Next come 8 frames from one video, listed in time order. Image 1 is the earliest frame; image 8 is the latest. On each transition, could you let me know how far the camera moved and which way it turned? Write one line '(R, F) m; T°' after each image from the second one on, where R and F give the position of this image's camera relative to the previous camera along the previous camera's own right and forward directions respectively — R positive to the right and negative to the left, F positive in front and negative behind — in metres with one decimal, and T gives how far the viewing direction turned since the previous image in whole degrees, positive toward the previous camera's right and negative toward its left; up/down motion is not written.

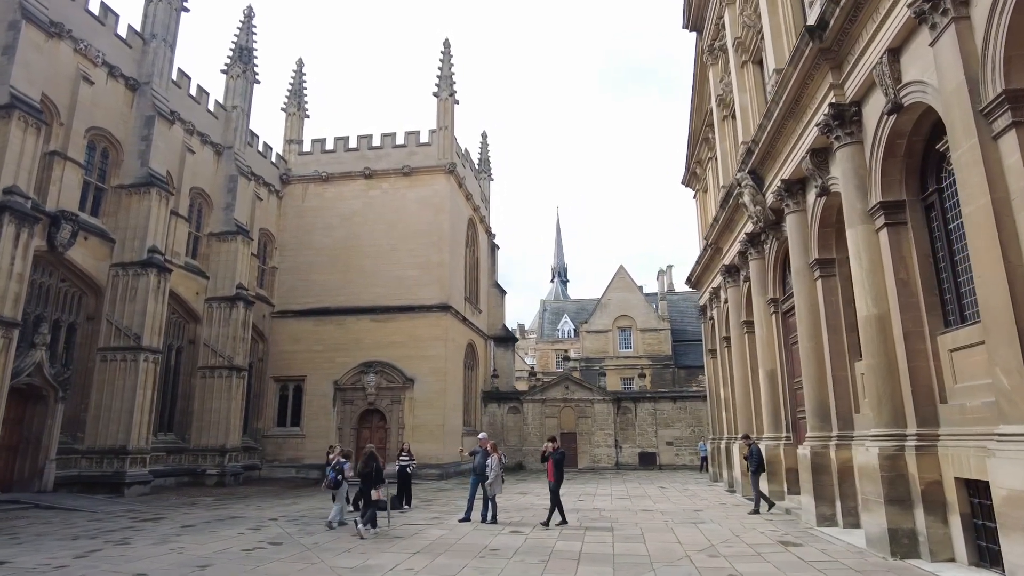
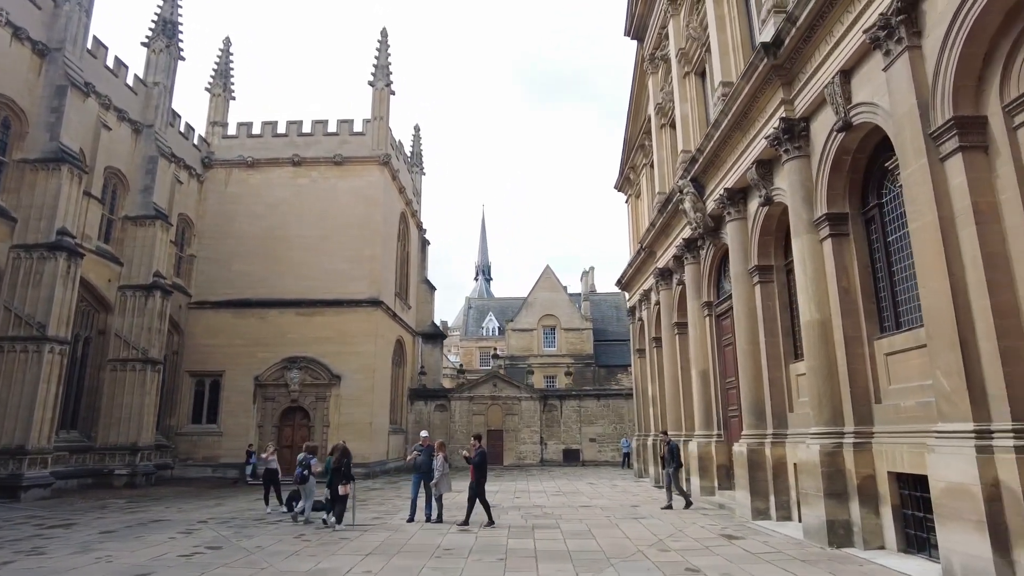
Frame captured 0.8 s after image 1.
(-0.7, +0.1) m; +7°
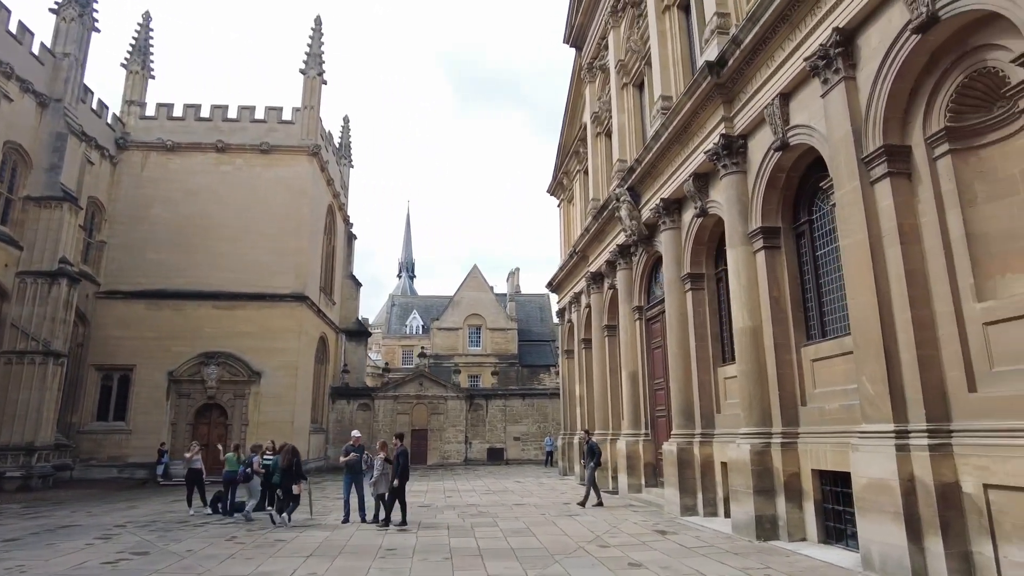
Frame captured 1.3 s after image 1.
(-0.5, -0.1) m; +7°
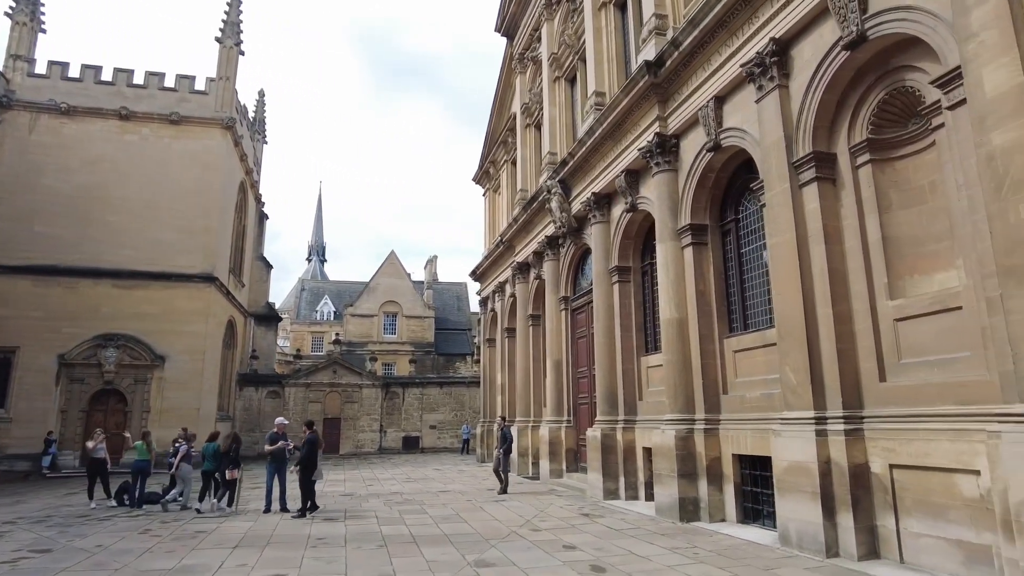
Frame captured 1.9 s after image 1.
(-0.5, 0.0) m; +8°
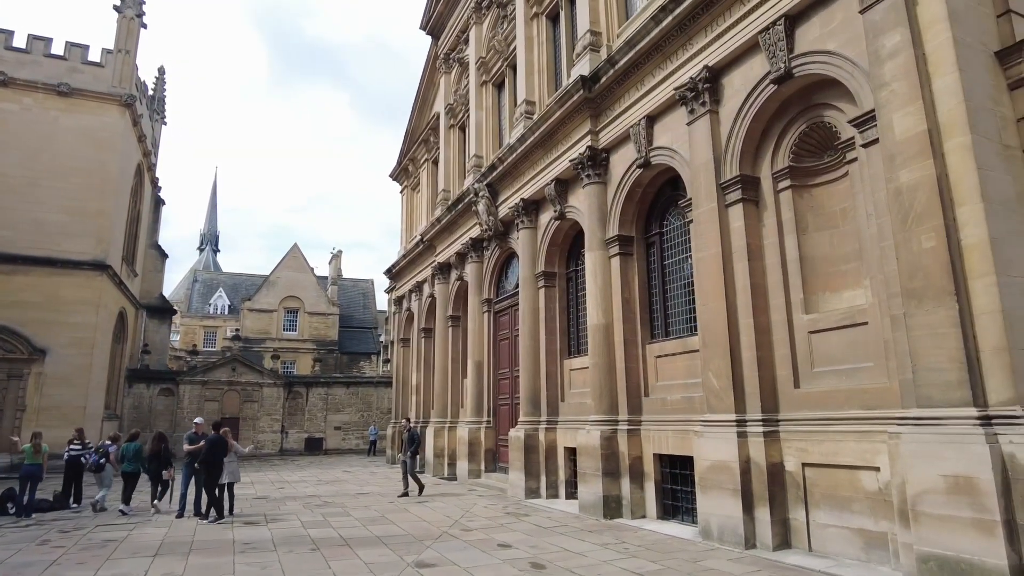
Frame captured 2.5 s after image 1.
(-0.6, -0.1) m; +9°
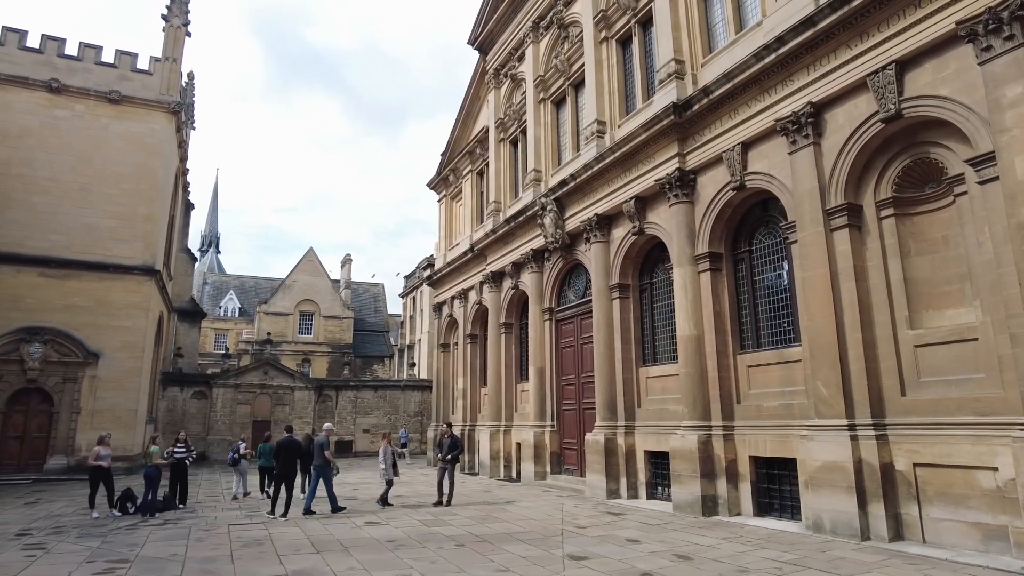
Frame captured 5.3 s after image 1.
(-2.4, -0.8) m; +2°
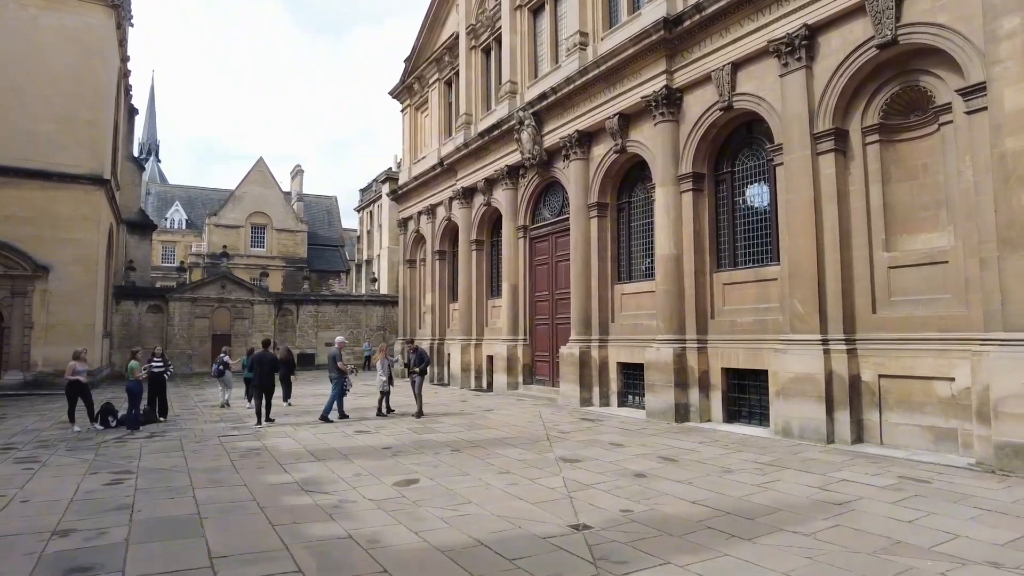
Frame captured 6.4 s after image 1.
(-0.8, -0.1) m; +5°
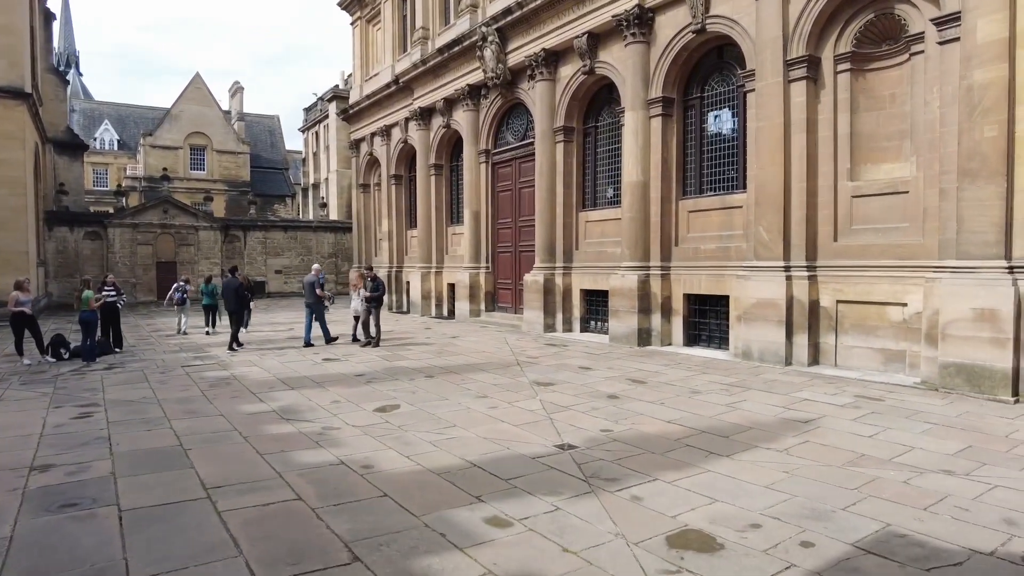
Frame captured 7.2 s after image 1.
(-0.4, +0.1) m; +5°
